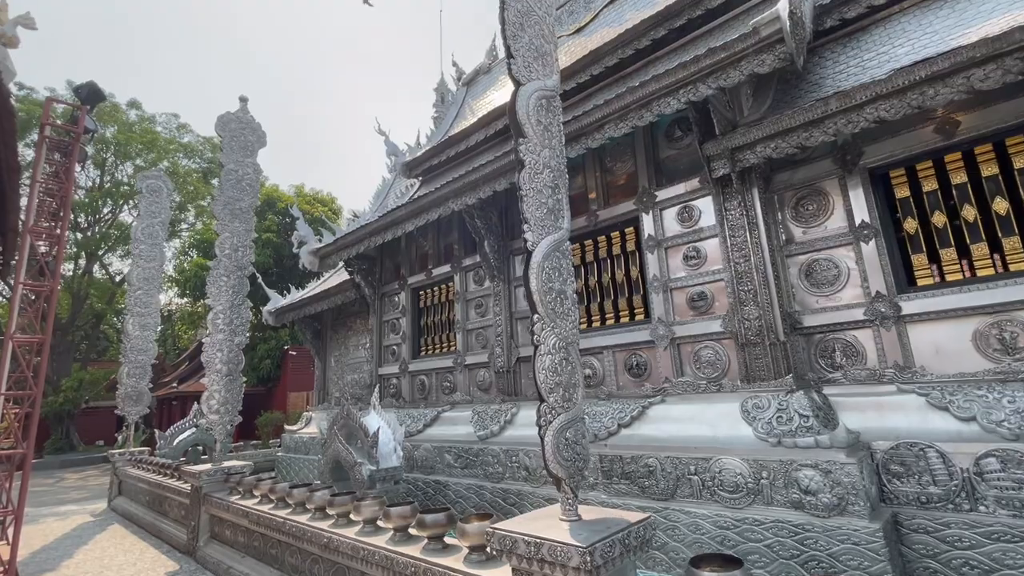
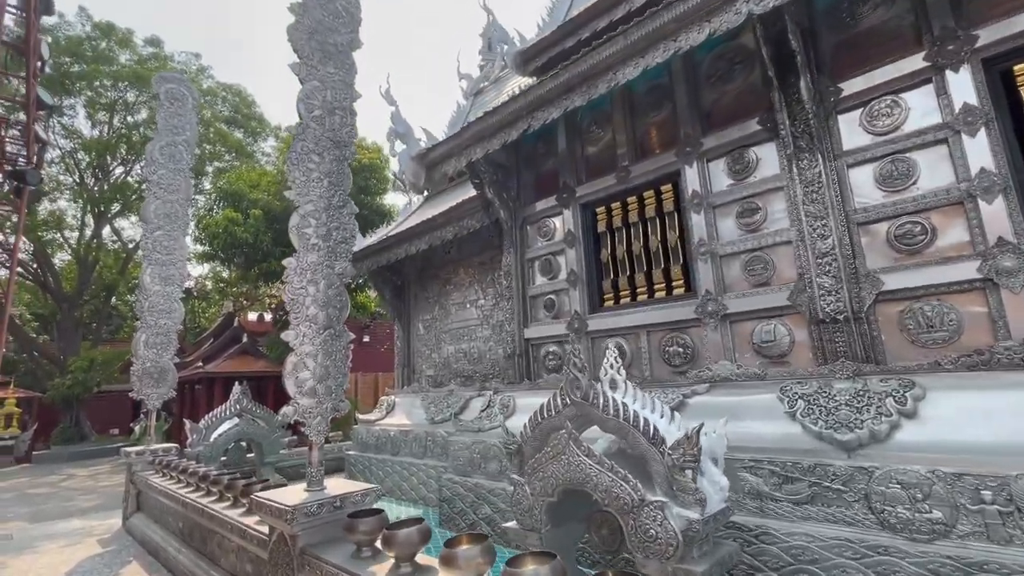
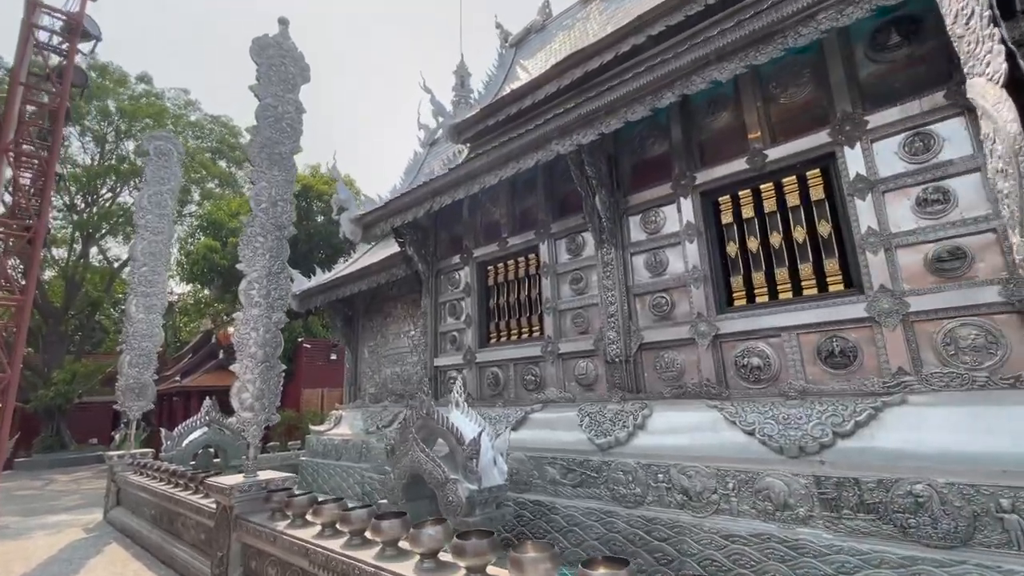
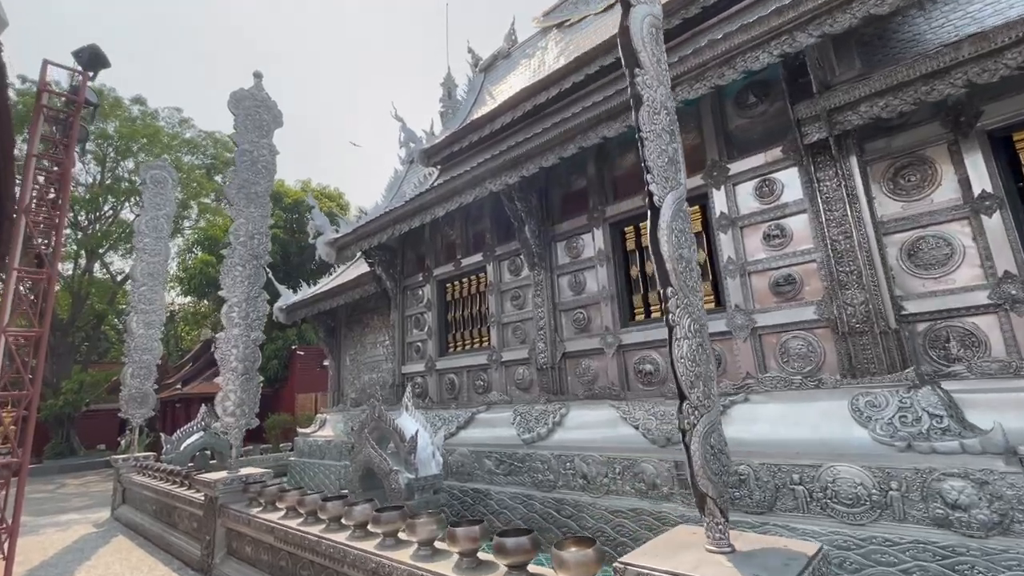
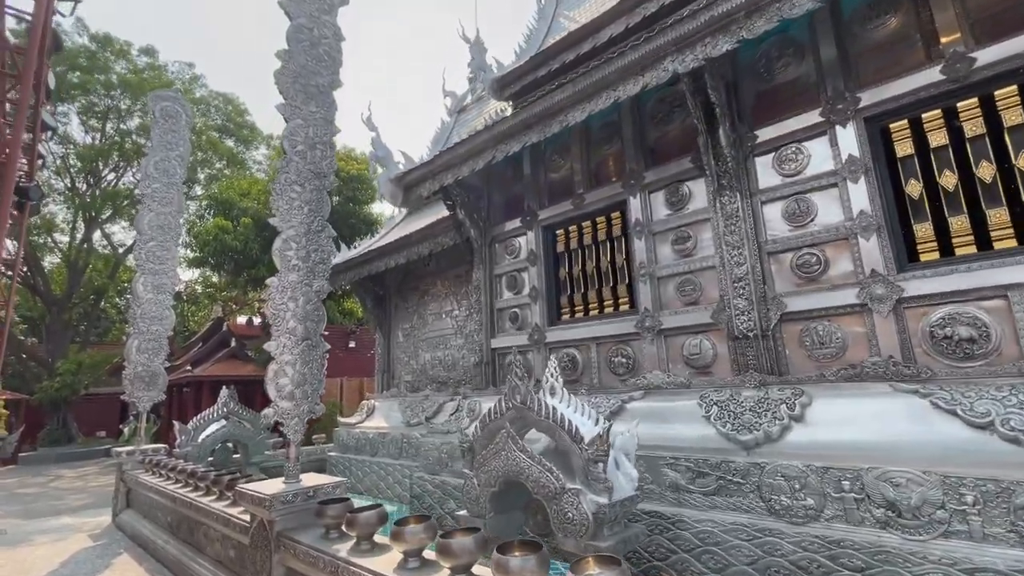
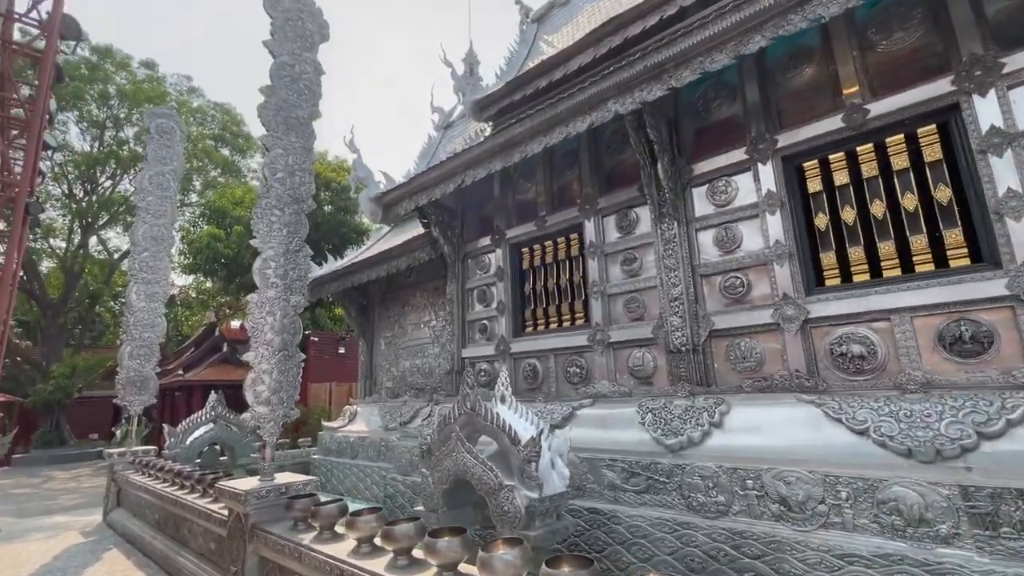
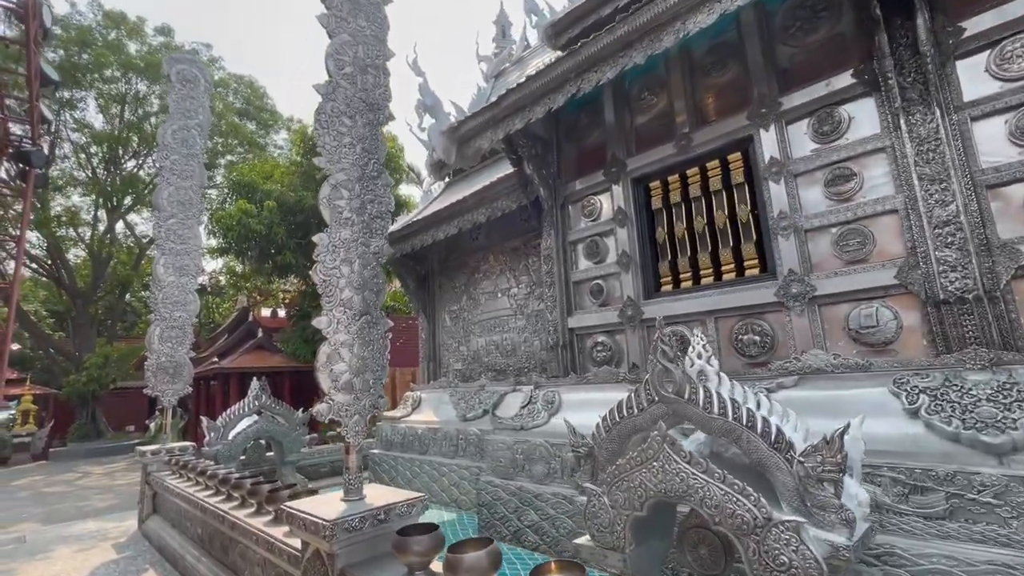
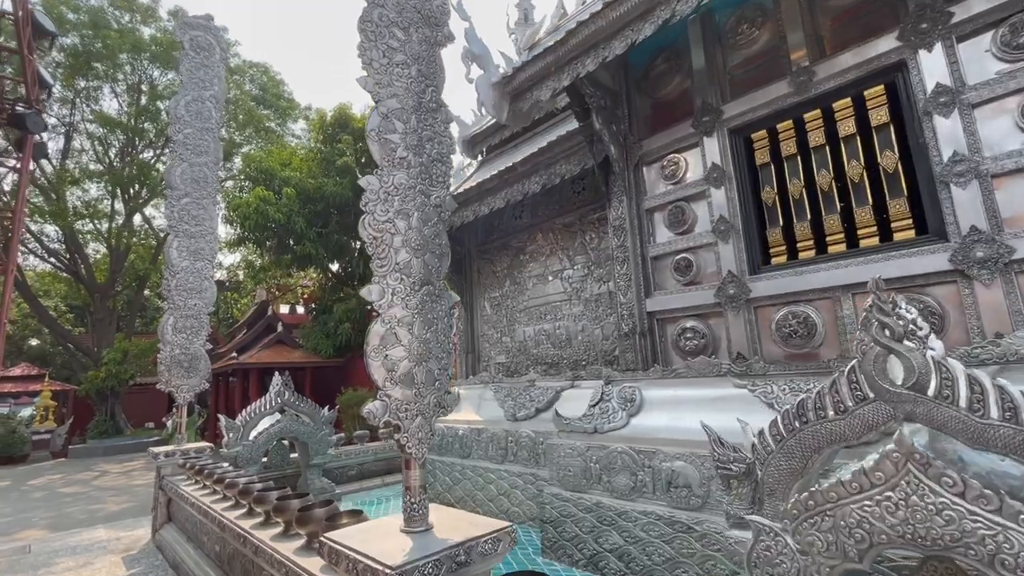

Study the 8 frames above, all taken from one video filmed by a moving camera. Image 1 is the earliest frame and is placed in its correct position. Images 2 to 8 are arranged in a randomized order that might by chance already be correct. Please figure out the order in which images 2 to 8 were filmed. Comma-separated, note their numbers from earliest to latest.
4, 3, 6, 5, 2, 7, 8
